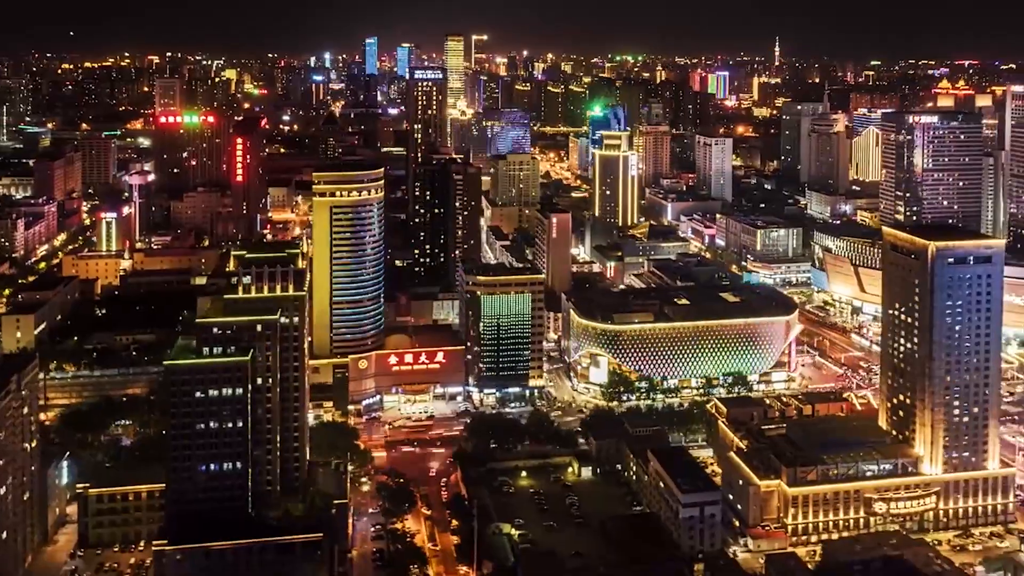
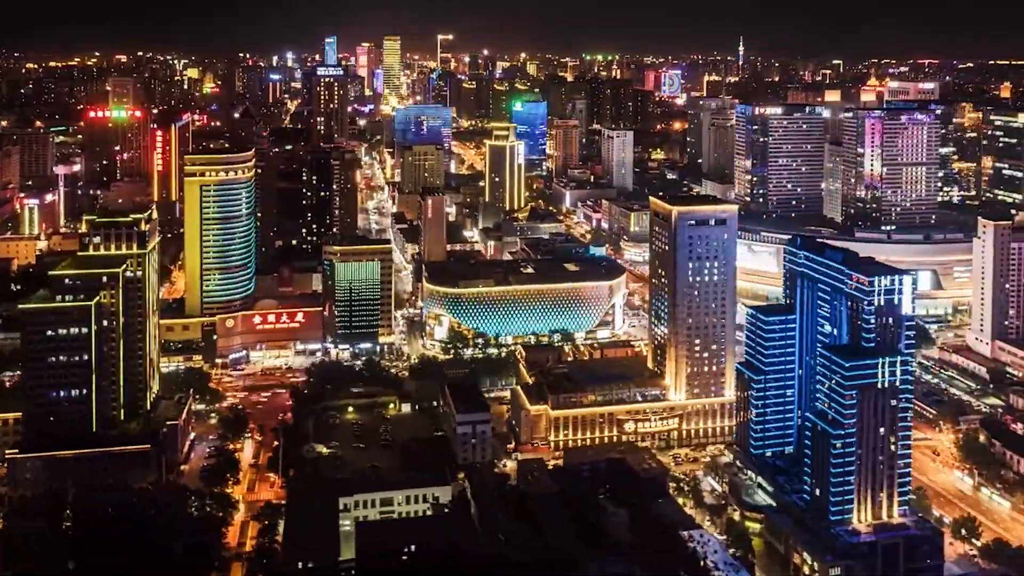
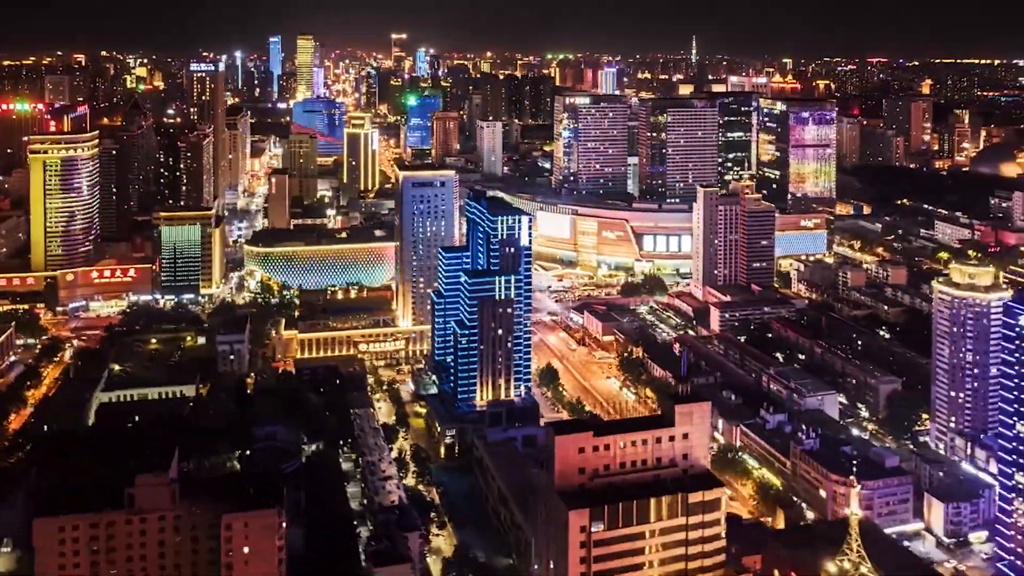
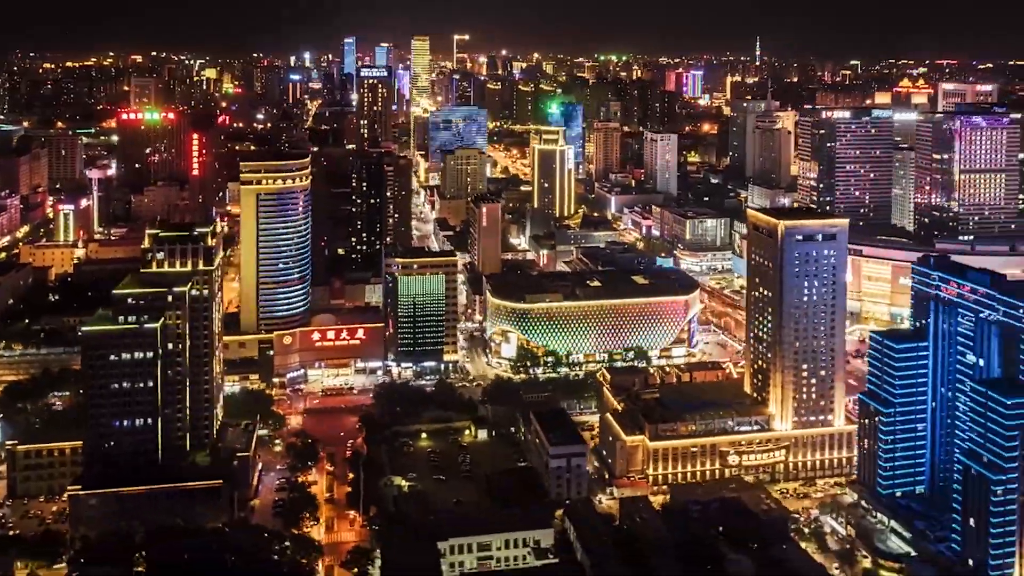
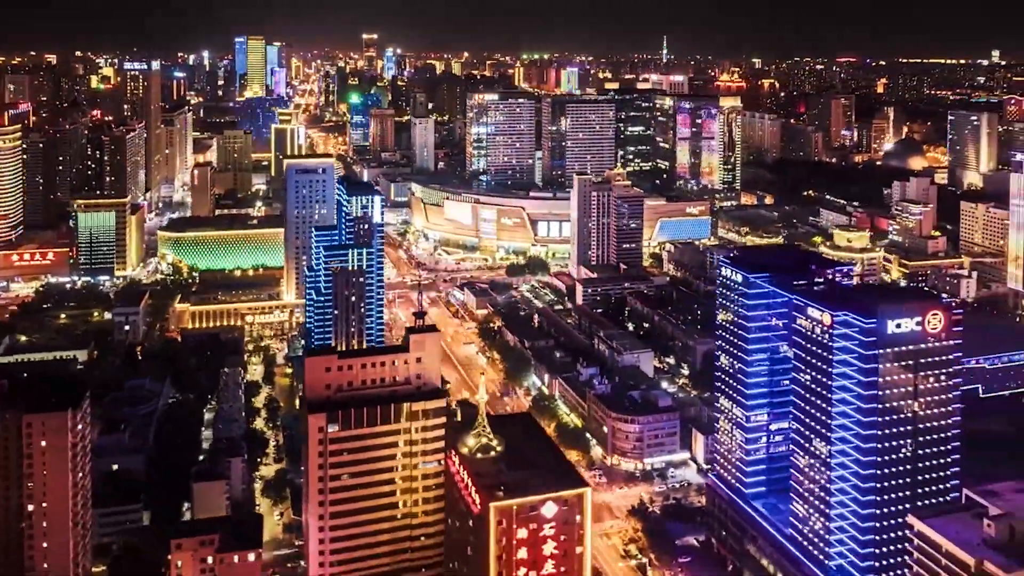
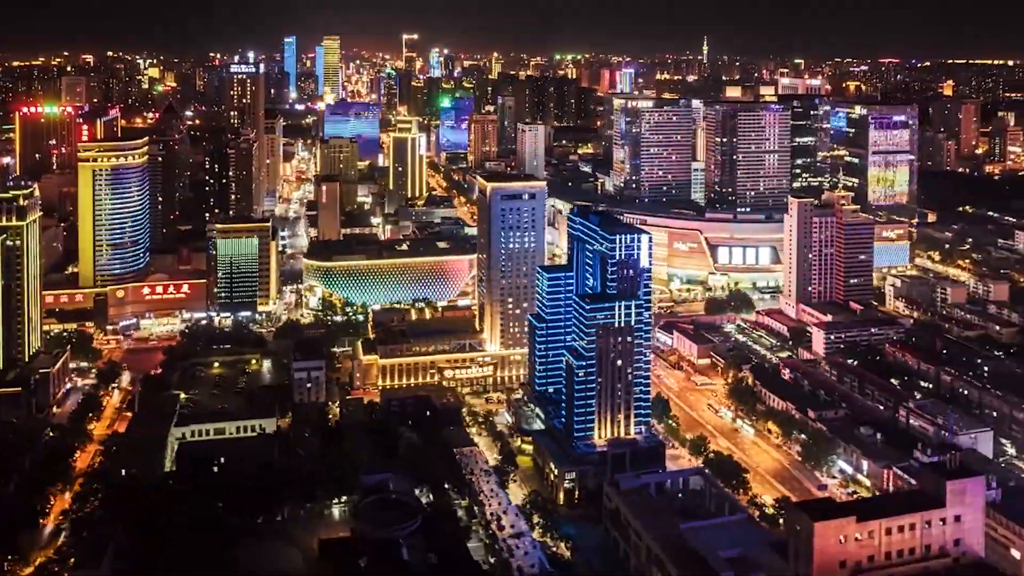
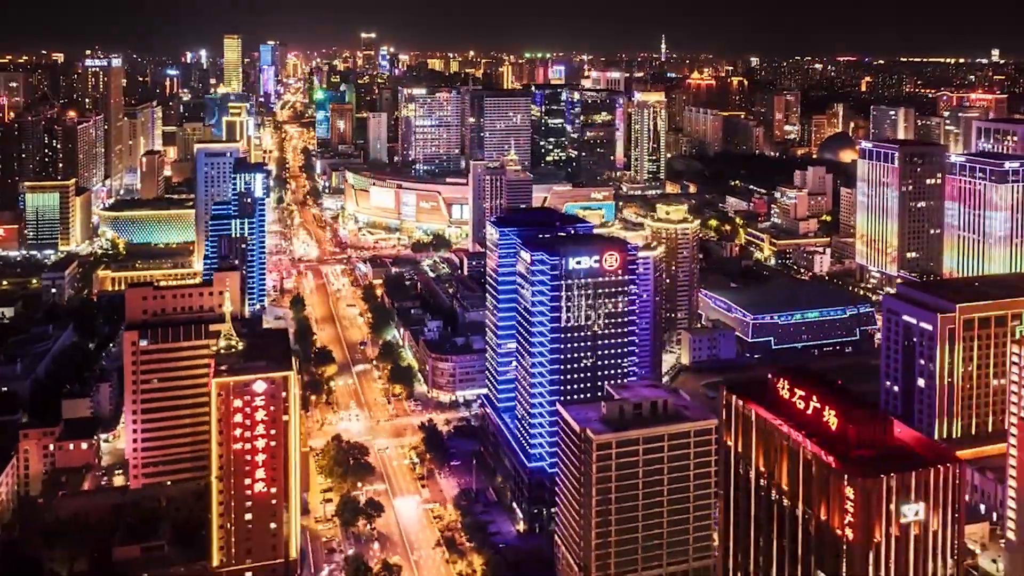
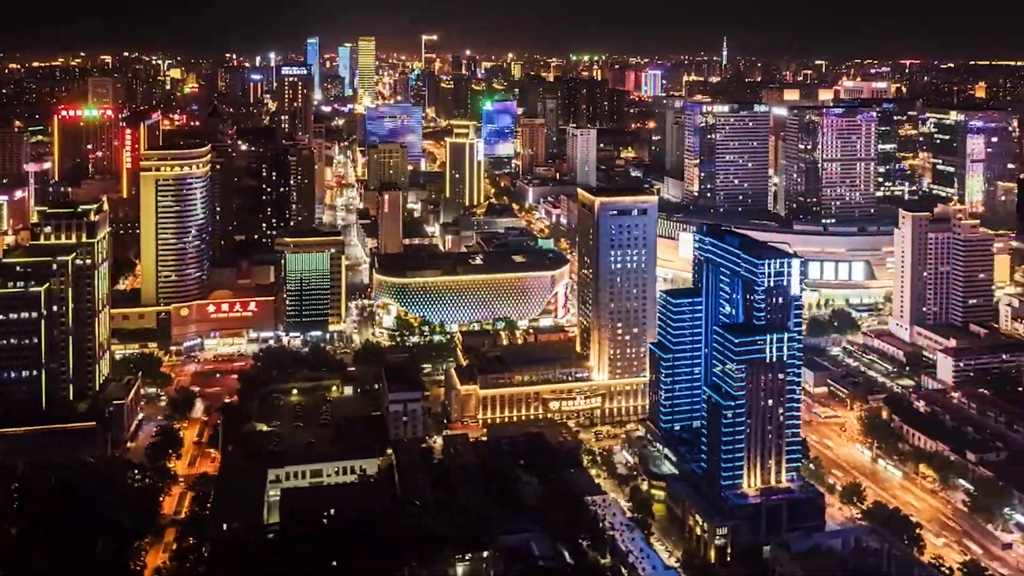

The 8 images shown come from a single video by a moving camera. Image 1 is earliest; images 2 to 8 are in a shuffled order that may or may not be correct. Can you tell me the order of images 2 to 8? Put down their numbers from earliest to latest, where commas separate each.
4, 2, 8, 6, 3, 5, 7
